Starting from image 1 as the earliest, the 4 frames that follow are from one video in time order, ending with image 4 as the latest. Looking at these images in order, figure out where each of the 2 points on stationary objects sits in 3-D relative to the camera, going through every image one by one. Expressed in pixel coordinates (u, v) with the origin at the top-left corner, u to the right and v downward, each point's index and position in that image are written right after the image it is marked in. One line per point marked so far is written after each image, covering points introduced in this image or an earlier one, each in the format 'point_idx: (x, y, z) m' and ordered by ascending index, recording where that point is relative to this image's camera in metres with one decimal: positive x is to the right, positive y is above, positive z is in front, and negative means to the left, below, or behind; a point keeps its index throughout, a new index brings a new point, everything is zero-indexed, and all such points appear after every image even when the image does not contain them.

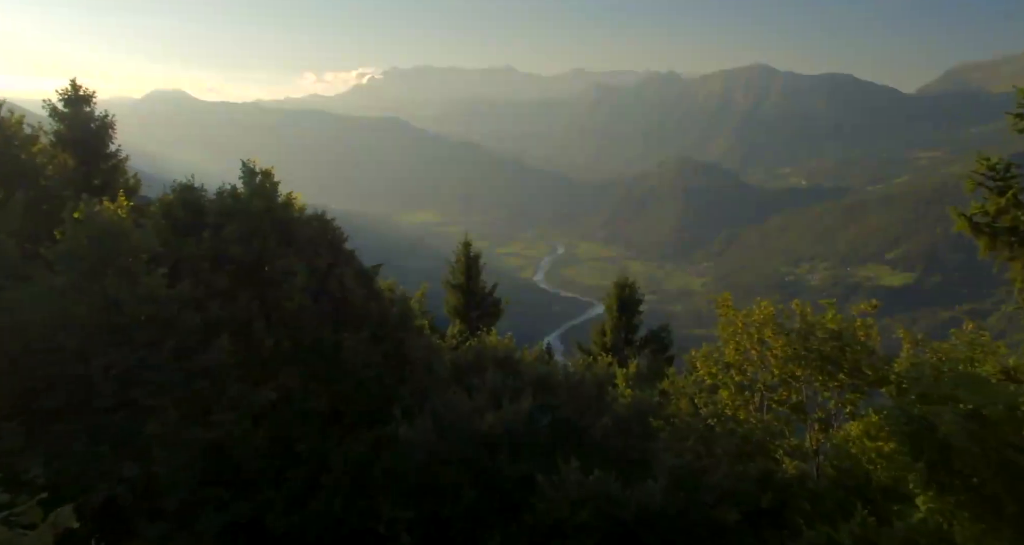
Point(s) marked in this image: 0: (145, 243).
0: (-6.8, +0.5, +14.9) m
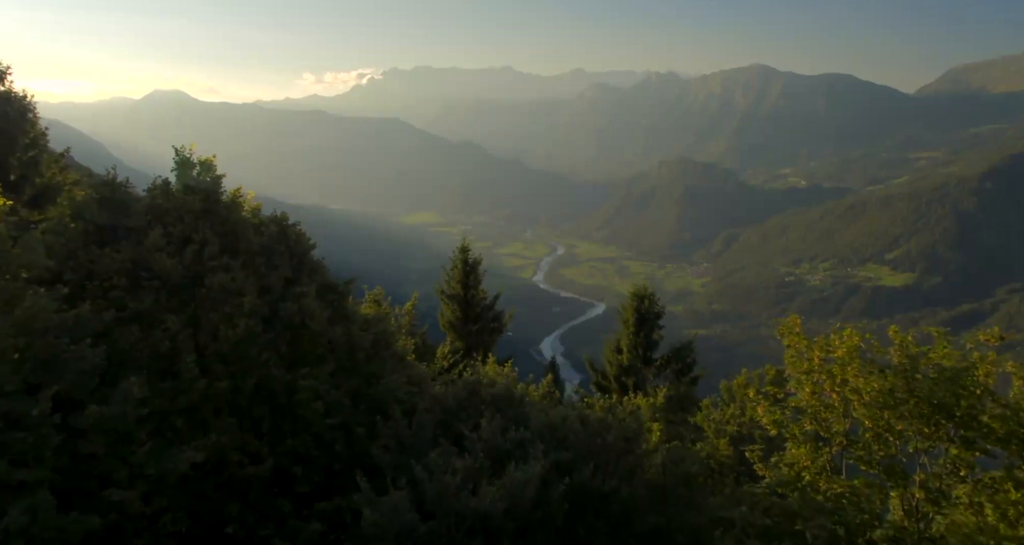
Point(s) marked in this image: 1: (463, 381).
0: (-6.7, +0.3, +11.2) m
1: (-0.9, -2.2, +16.0) m
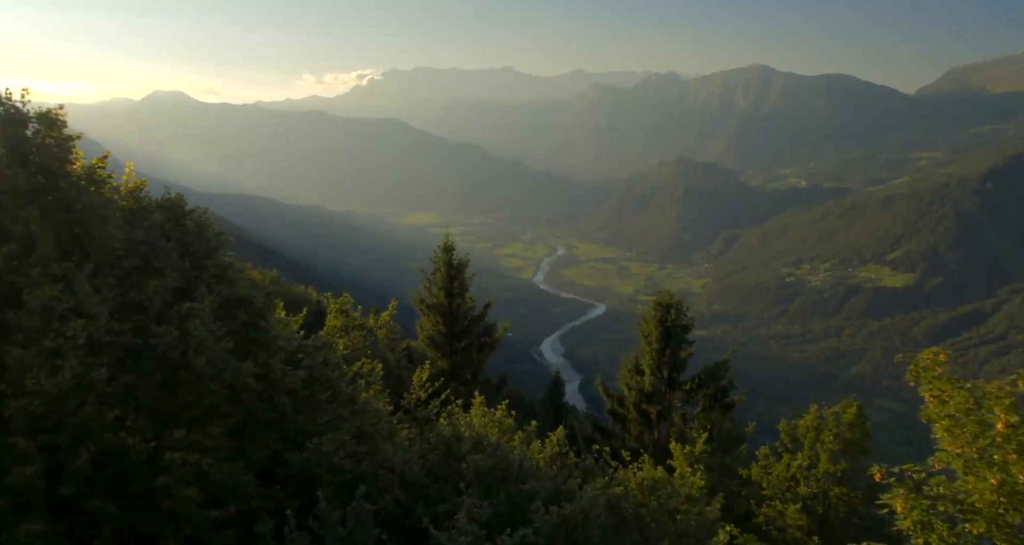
0: (-6.8, +0.2, +6.5) m
1: (-1.0, -2.3, +11.4) m
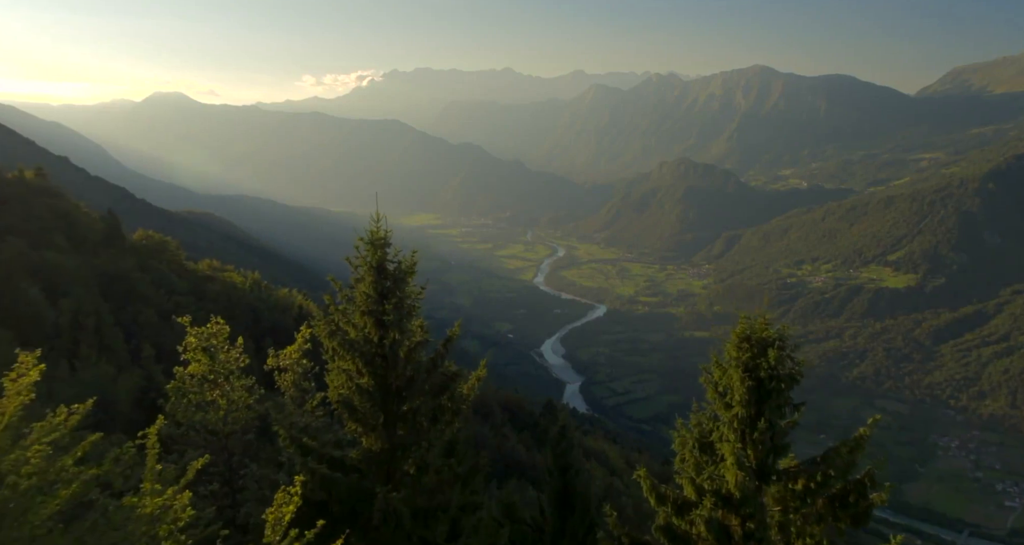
0: (-7.0, 0.0, -1.8) m
1: (-1.2, -2.4, +3.0) m
